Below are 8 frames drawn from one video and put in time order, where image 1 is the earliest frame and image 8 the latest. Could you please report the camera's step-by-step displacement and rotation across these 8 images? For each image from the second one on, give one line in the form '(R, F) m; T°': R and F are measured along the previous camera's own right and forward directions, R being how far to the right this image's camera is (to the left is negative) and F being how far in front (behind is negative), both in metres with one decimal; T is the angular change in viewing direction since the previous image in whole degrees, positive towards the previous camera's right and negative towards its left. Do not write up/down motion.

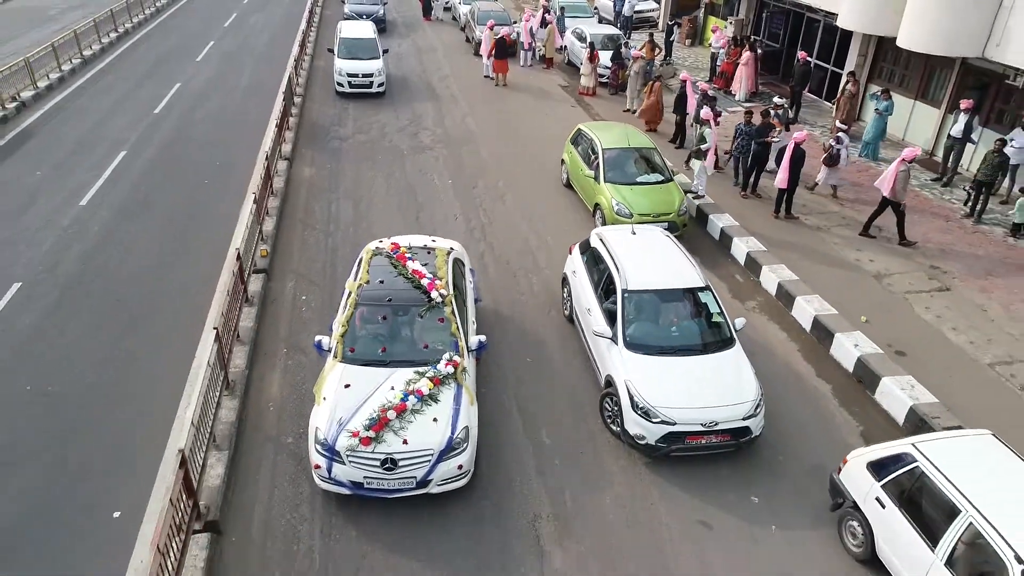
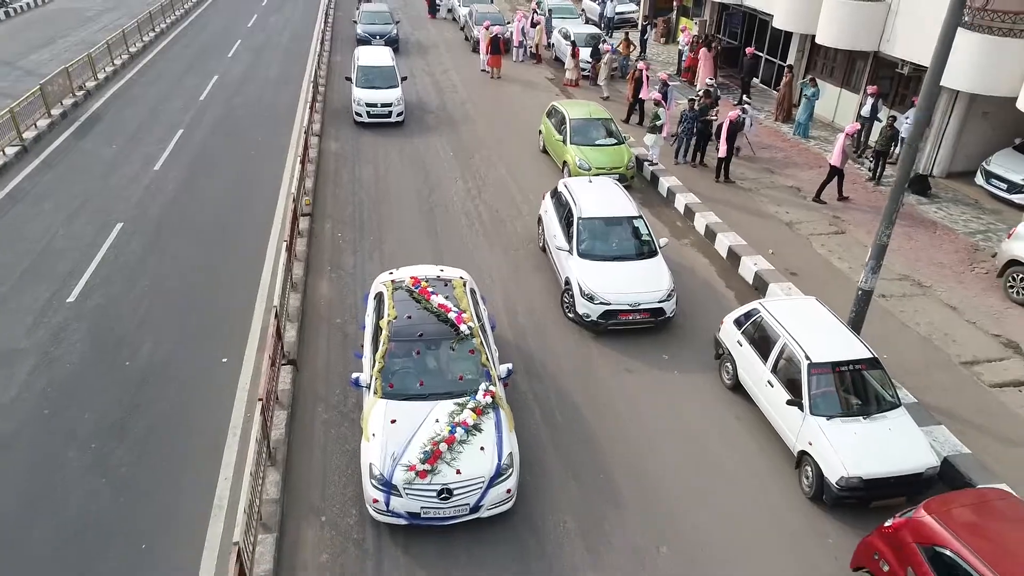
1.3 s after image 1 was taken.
(+0.2, -2.7) m; 0°
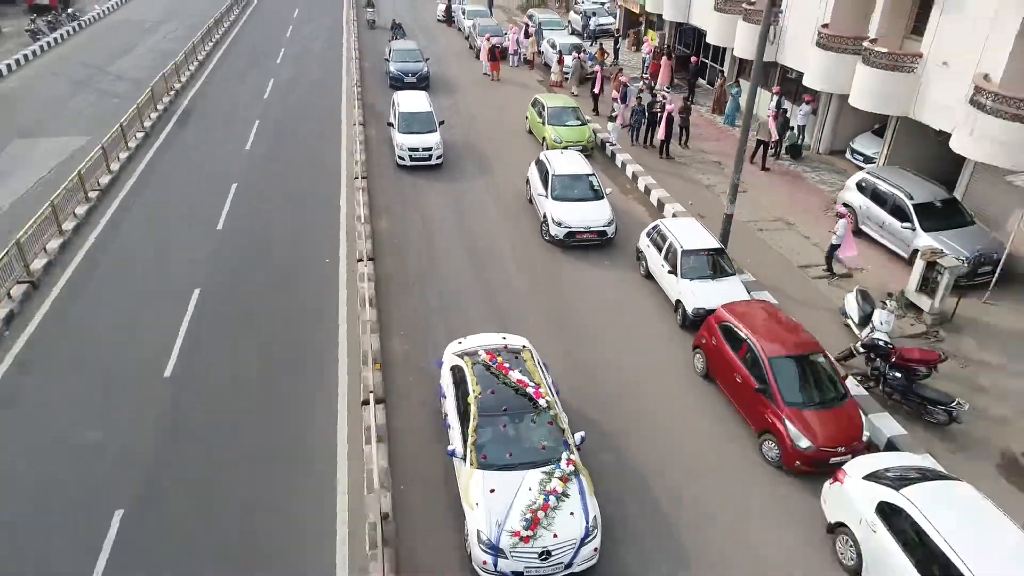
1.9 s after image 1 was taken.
(0.0, -5.0) m; 0°
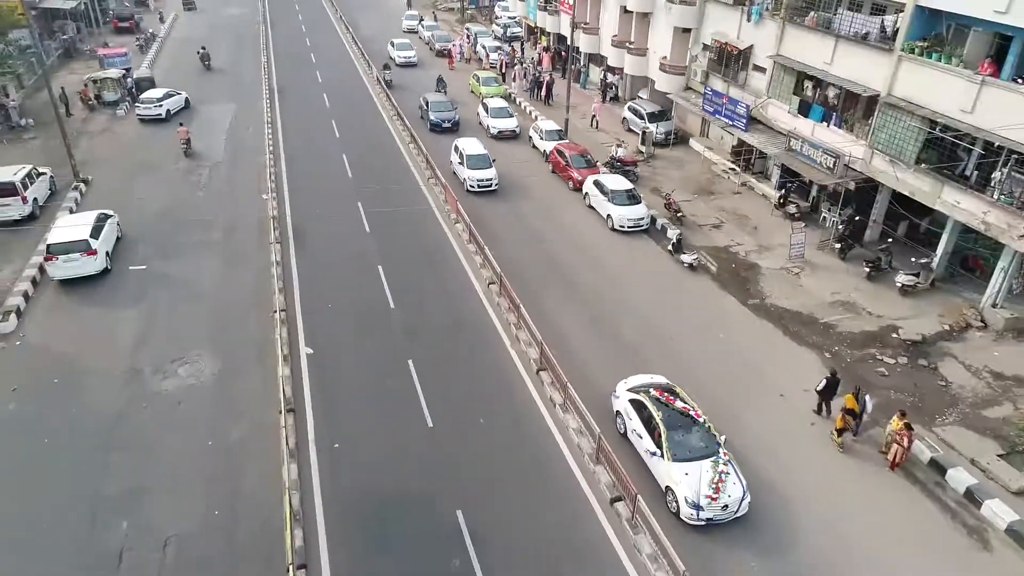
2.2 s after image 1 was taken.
(-3.1, -11.7) m; +6°
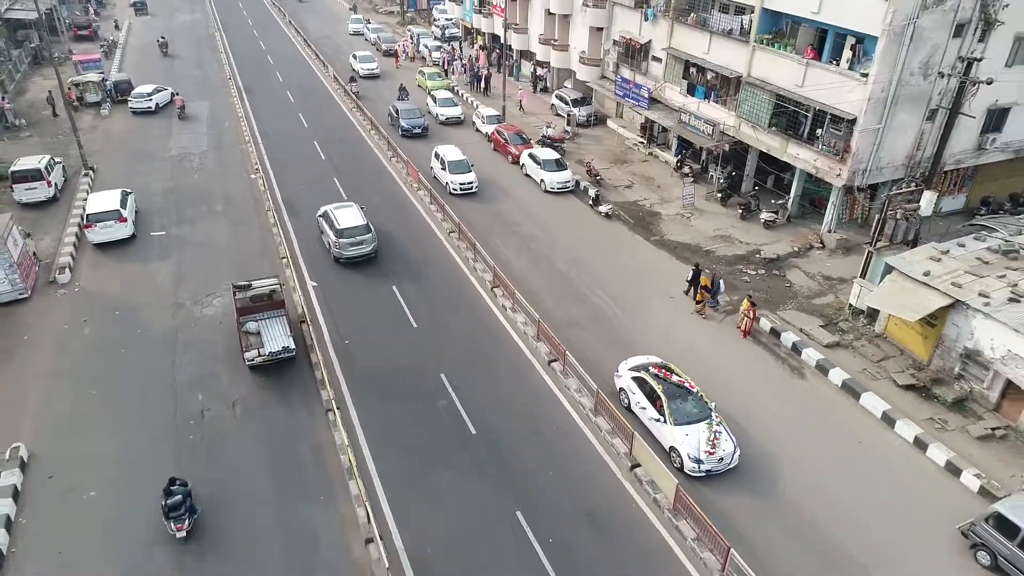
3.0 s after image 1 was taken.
(-0.5, -5.4) m; +5°
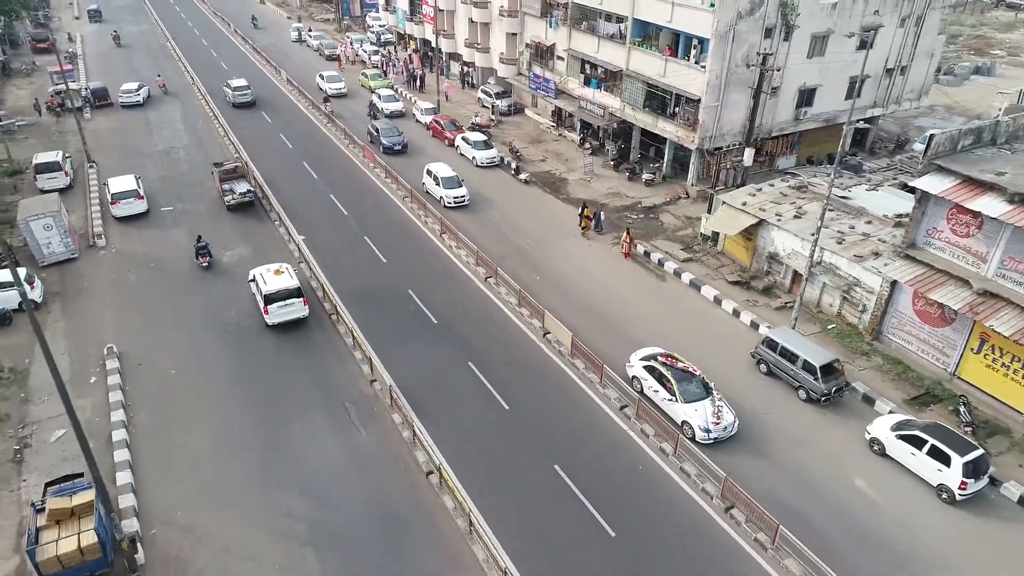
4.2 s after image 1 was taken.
(-0.4, -7.3) m; +5°
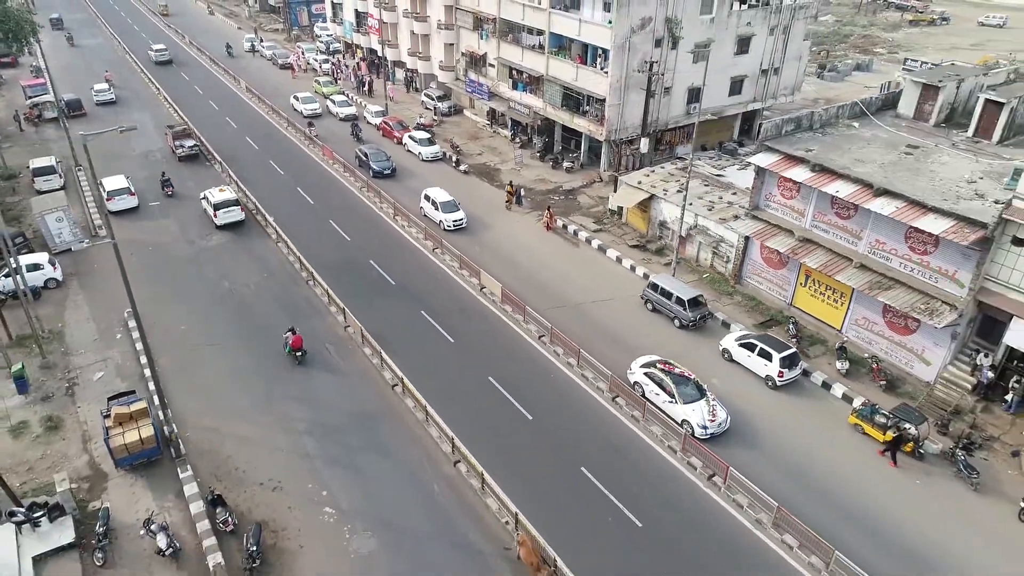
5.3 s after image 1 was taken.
(+0.4, -6.1) m; +4°
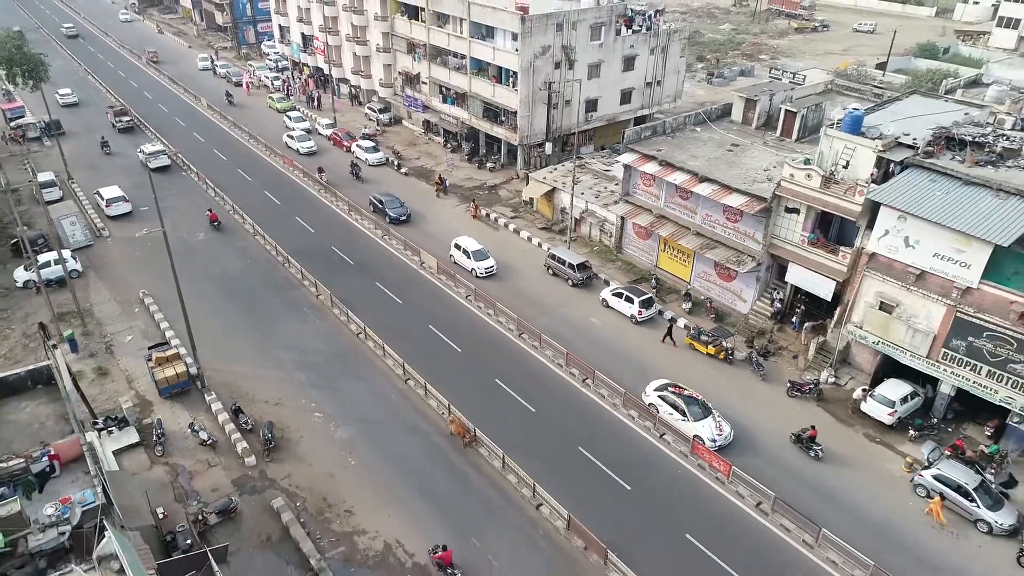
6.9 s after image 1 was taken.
(+0.7, -8.6) m; +4°
